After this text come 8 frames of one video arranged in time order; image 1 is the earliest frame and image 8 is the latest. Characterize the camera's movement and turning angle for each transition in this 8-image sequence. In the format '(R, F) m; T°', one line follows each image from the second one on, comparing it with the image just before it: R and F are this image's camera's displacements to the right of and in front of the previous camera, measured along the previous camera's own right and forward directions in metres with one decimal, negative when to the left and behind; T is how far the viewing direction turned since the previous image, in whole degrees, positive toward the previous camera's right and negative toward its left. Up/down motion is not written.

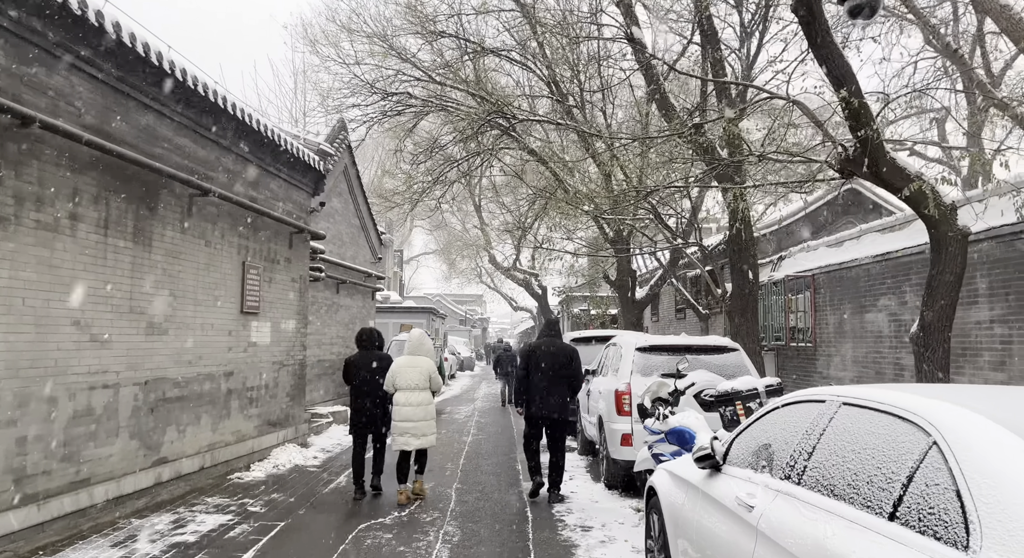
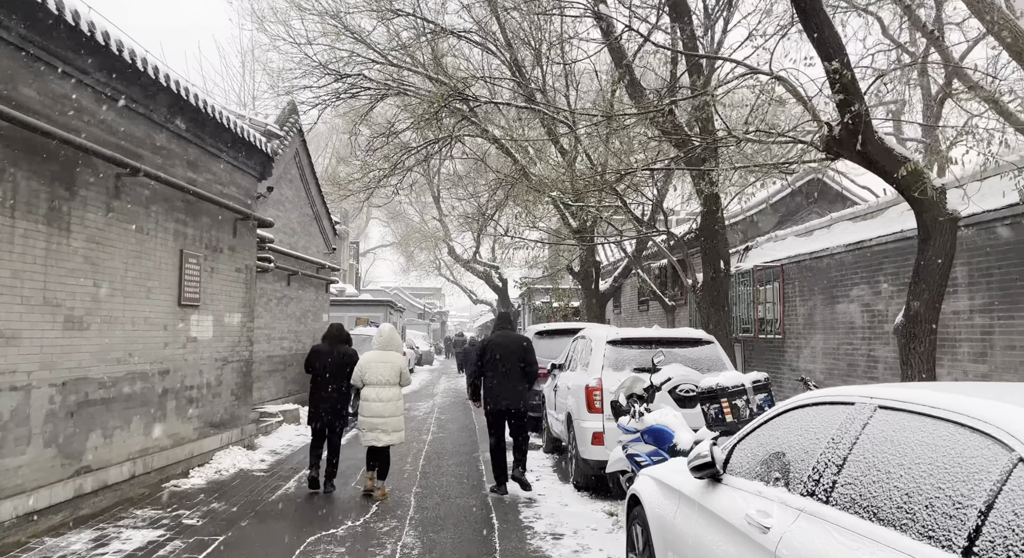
(0.0, +0.5) m; +3°
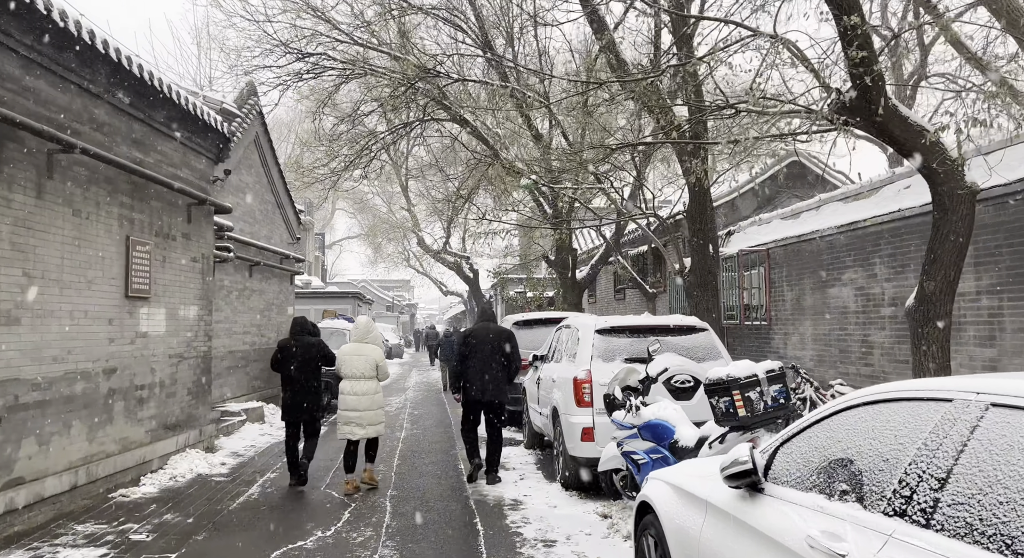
(-0.1, +0.6) m; +2°
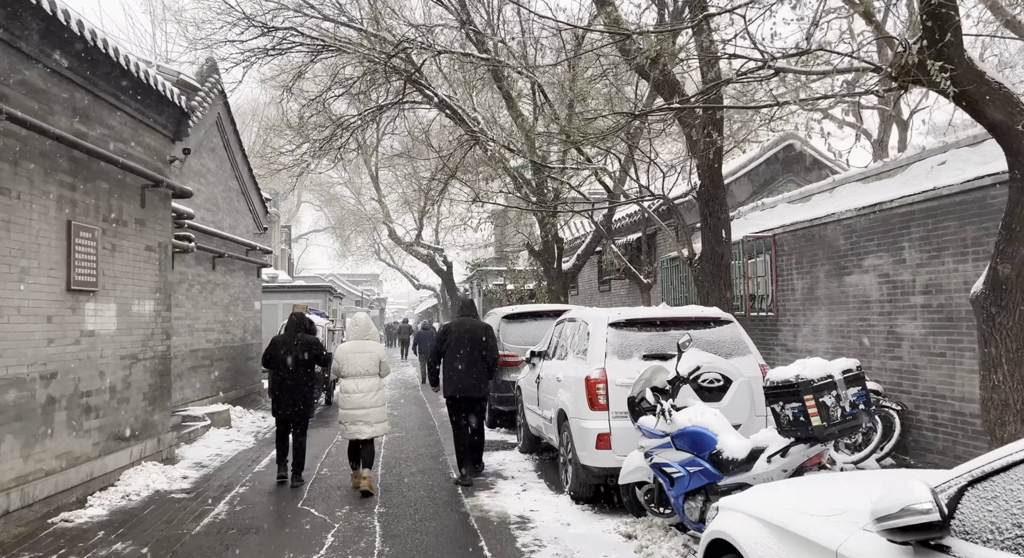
(-0.3, +0.8) m; +2°
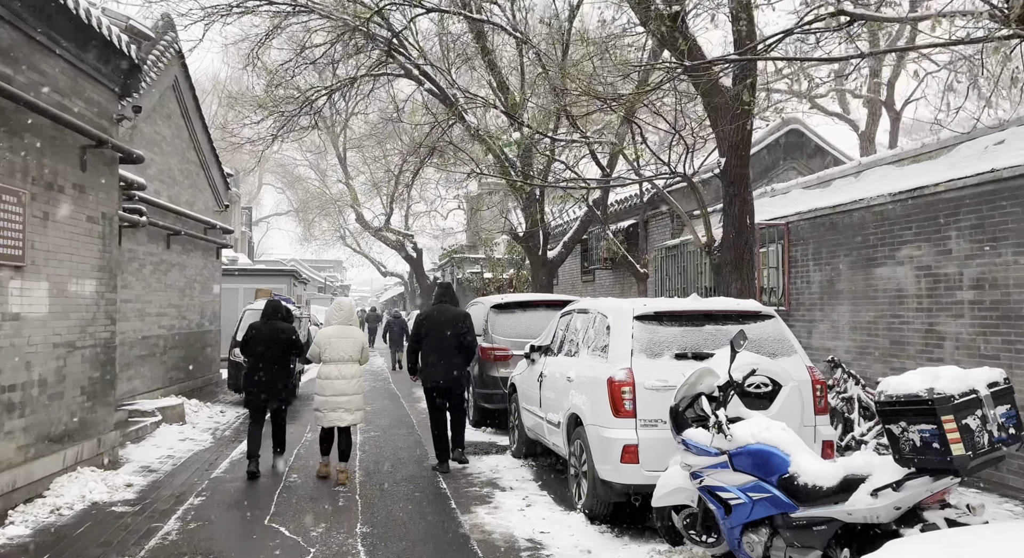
(-0.3, +0.9) m; +3°
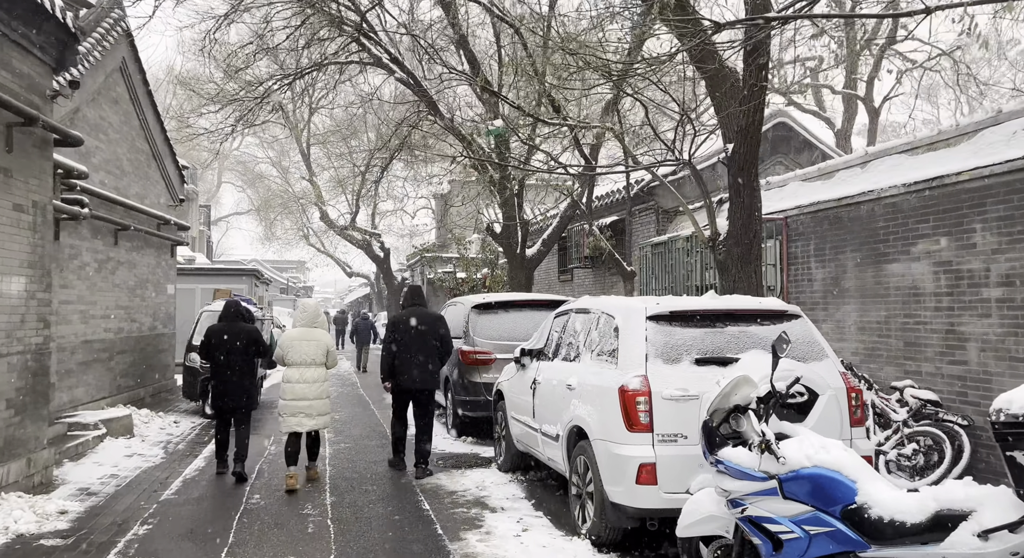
(-0.2, +0.7) m; +3°
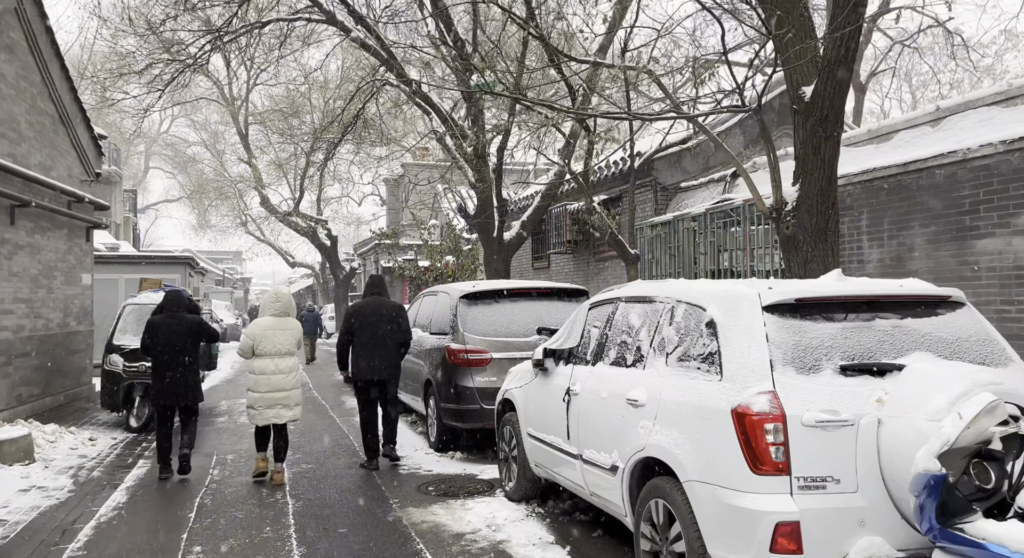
(-0.5, +1.5) m; +4°
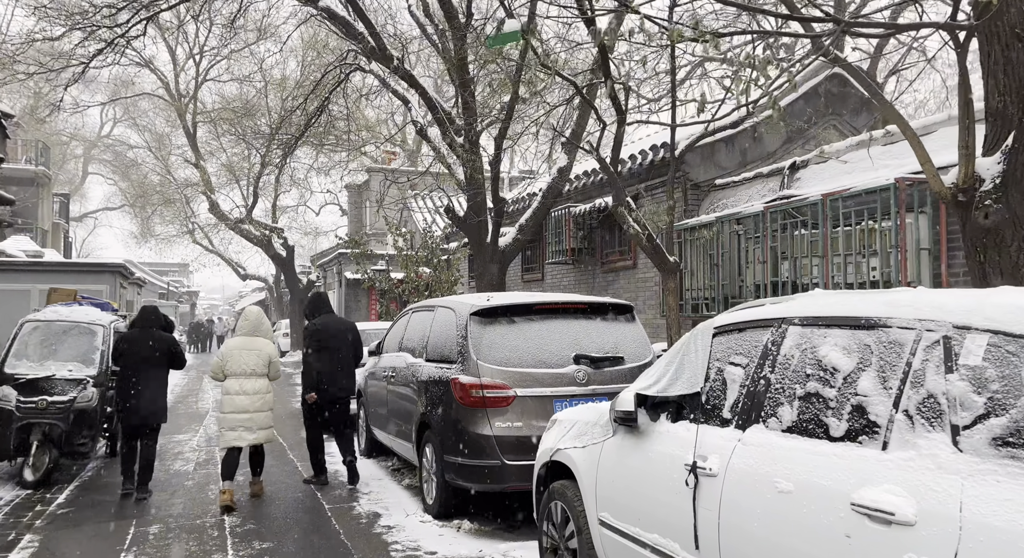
(-0.5, +1.9) m; +3°
